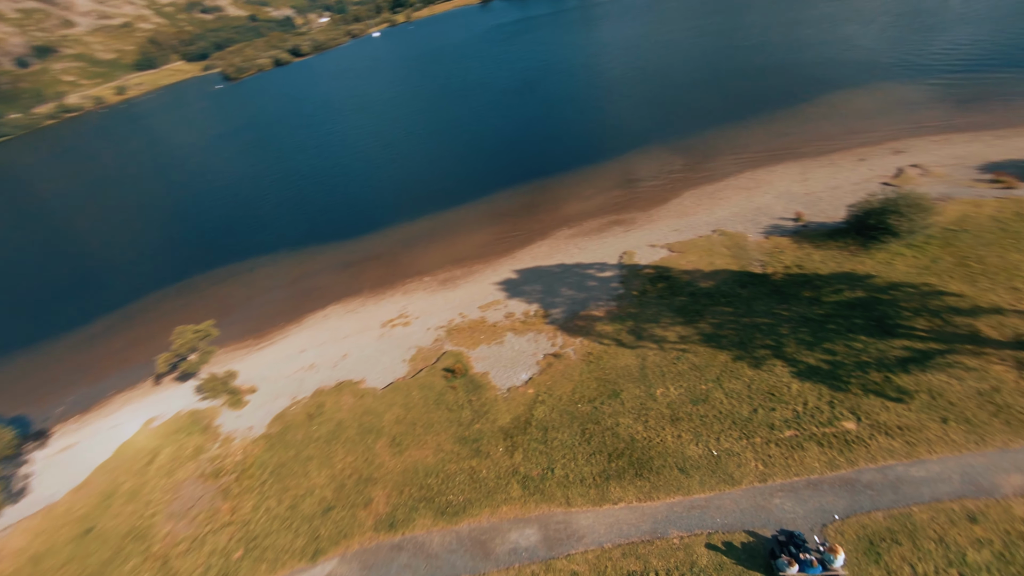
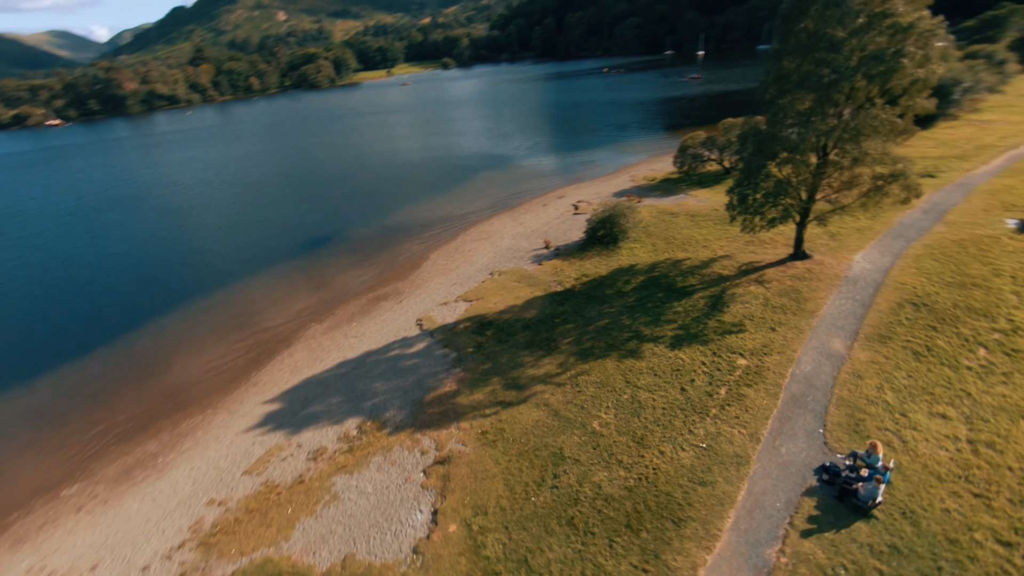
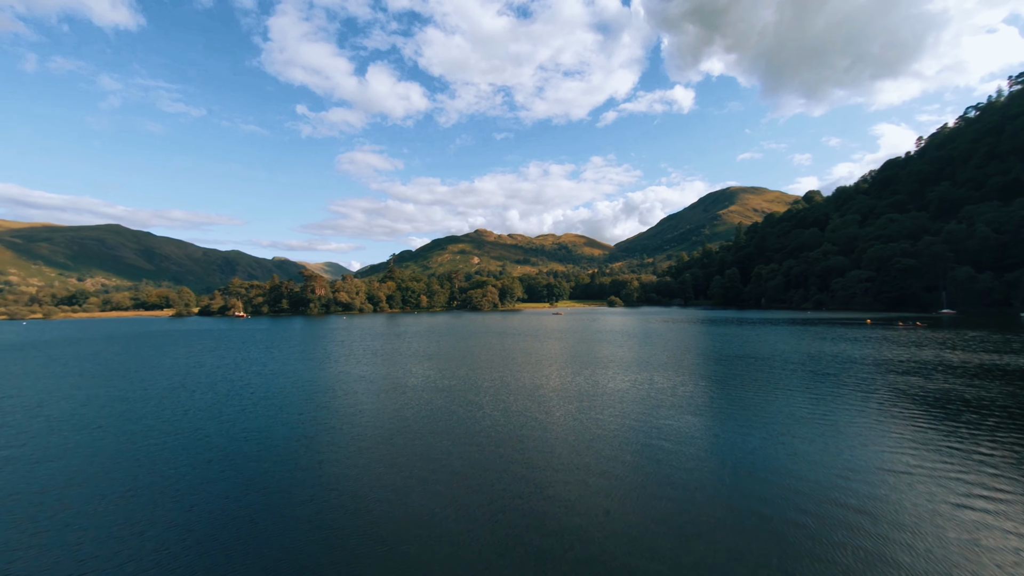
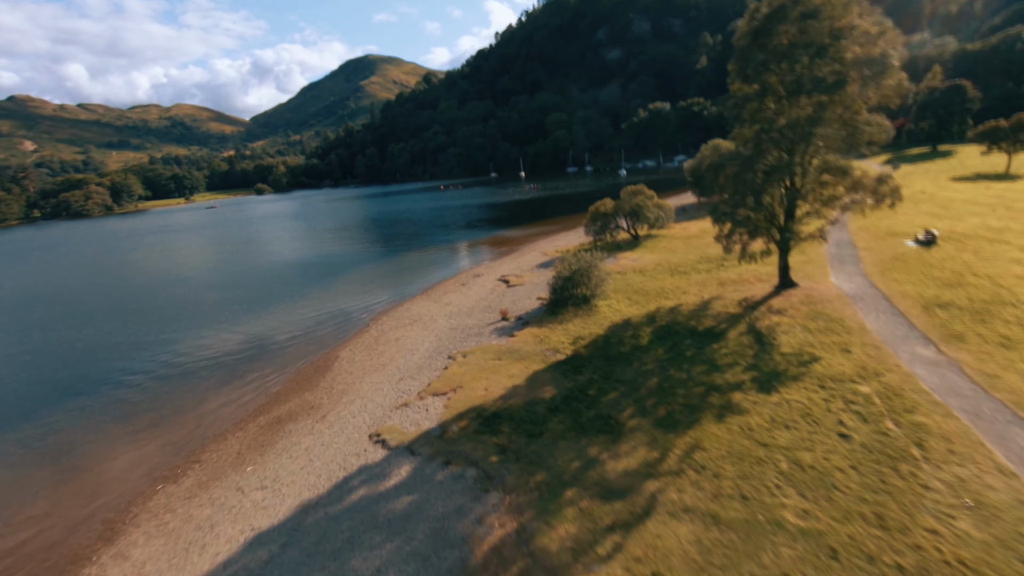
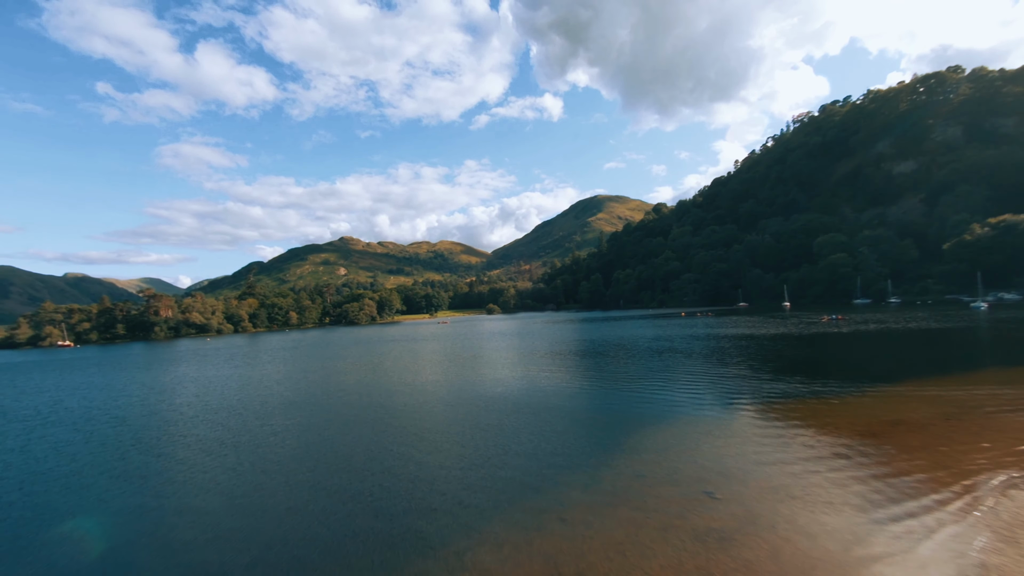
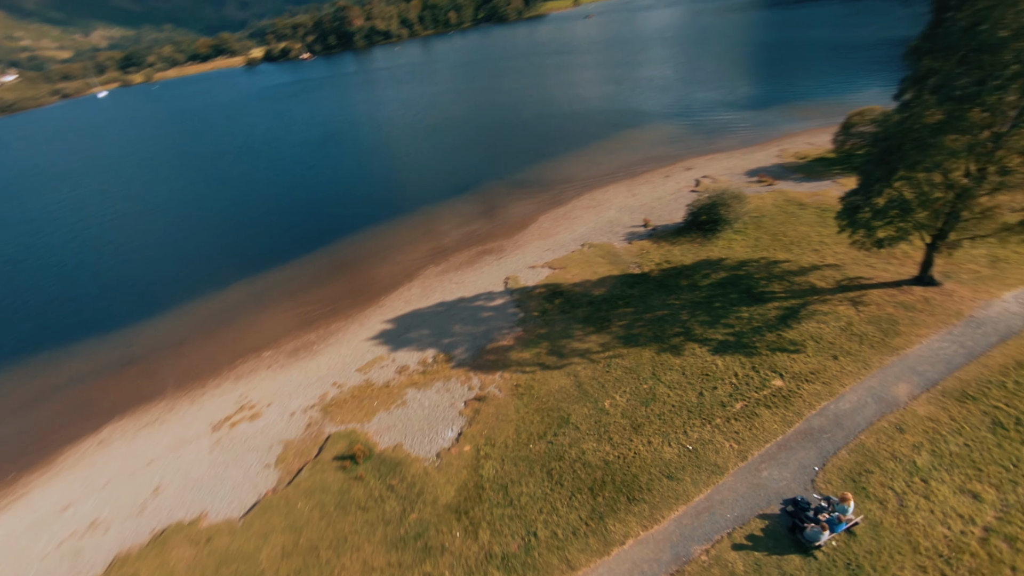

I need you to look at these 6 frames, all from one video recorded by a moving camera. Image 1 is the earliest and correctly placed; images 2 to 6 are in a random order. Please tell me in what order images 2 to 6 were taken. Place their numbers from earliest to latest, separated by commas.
6, 2, 4, 5, 3
